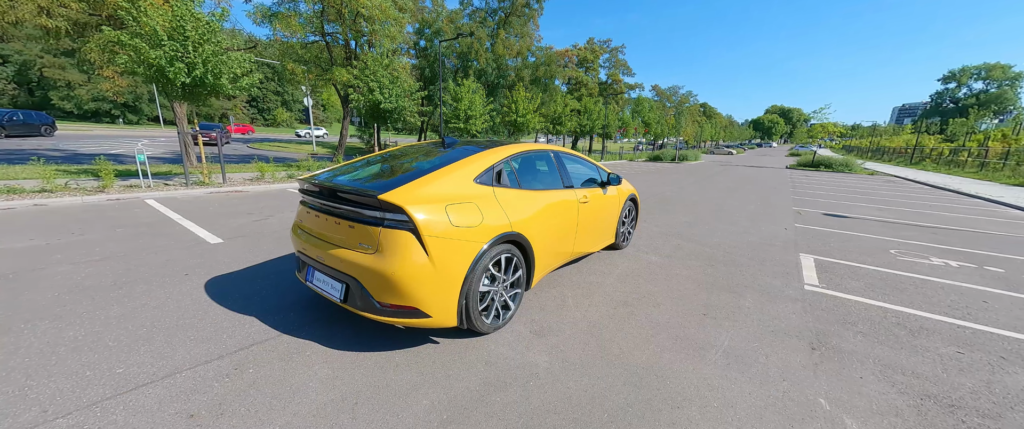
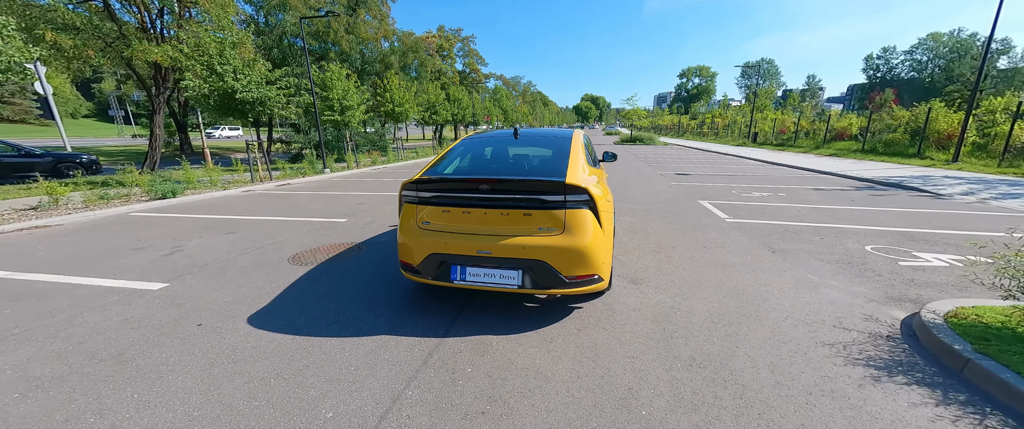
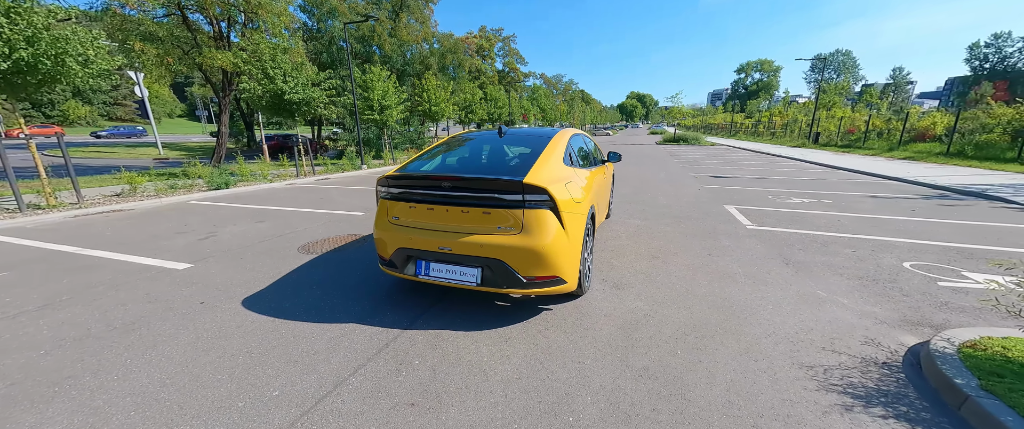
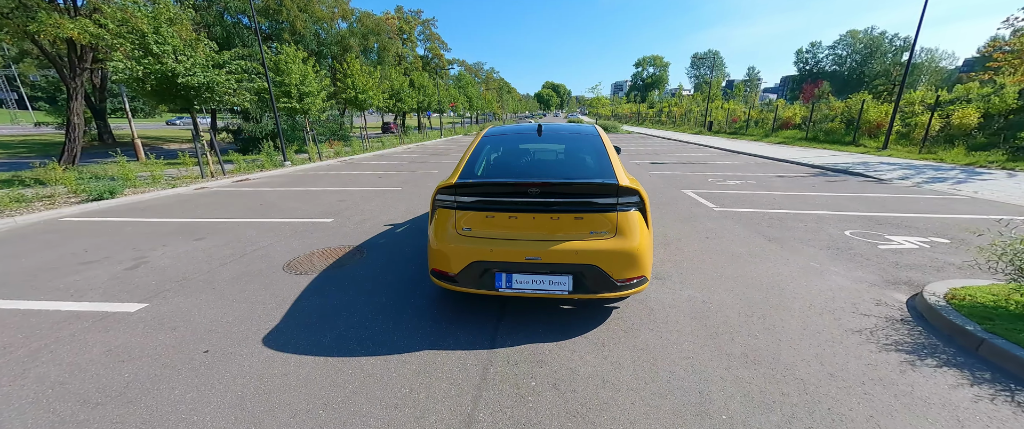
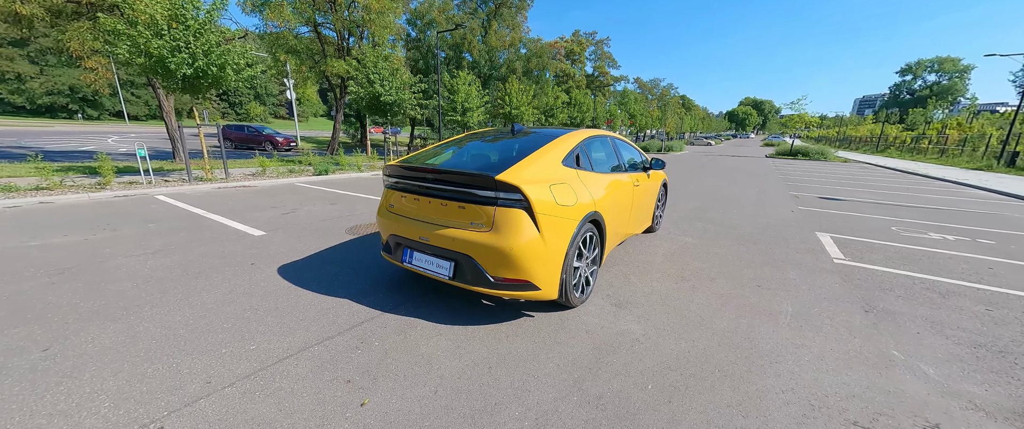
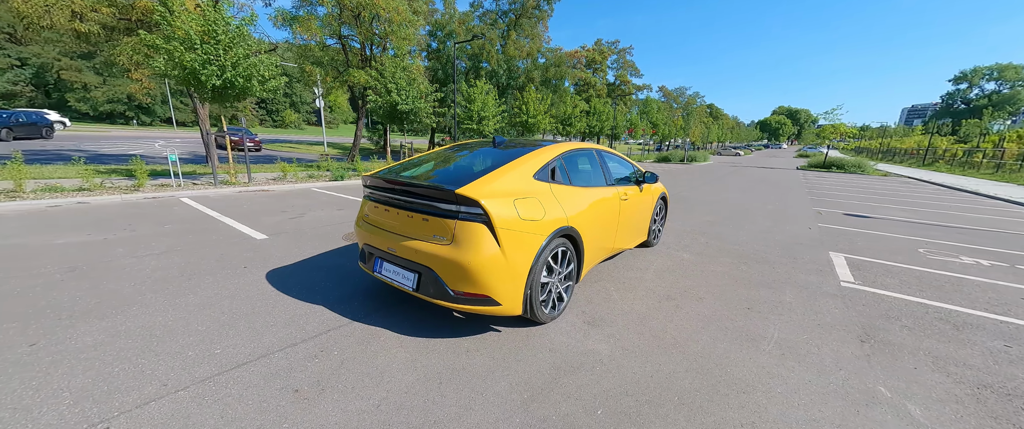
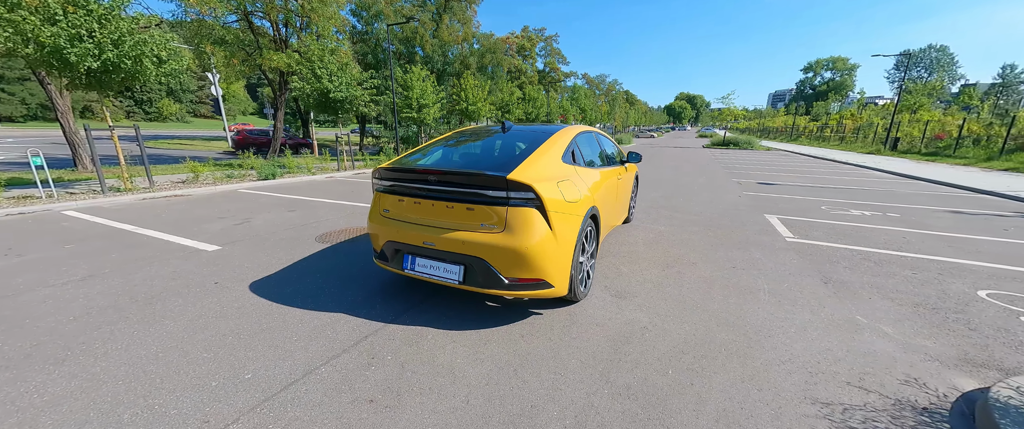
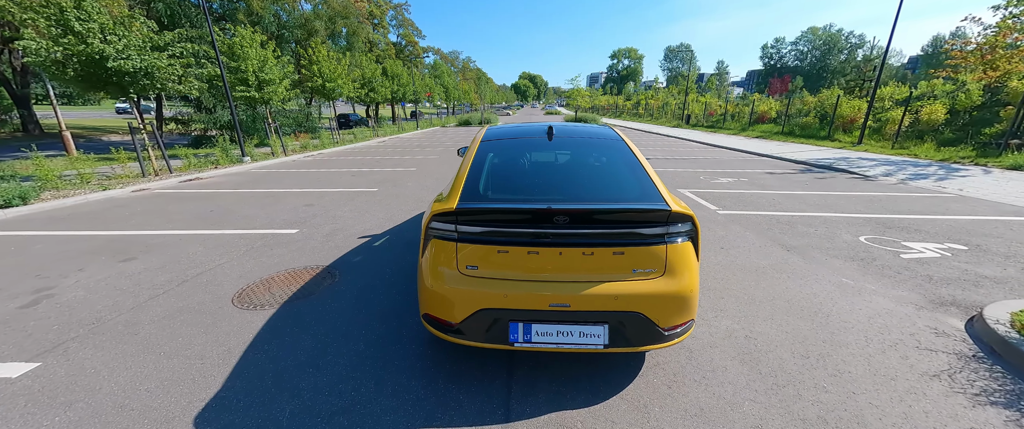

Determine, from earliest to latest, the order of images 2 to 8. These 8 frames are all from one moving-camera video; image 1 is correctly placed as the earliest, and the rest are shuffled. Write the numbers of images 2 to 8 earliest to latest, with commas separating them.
6, 5, 7, 3, 2, 4, 8
